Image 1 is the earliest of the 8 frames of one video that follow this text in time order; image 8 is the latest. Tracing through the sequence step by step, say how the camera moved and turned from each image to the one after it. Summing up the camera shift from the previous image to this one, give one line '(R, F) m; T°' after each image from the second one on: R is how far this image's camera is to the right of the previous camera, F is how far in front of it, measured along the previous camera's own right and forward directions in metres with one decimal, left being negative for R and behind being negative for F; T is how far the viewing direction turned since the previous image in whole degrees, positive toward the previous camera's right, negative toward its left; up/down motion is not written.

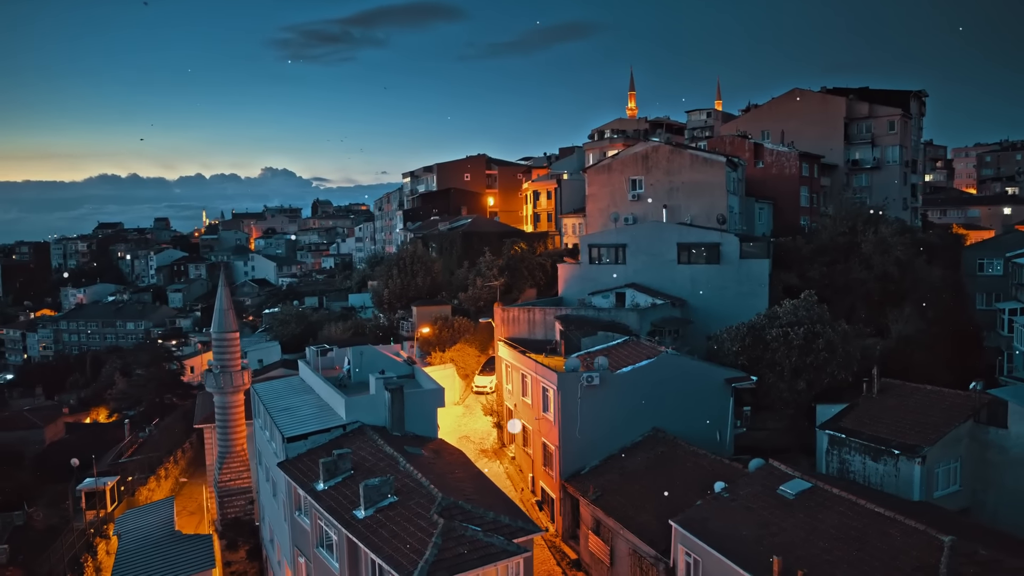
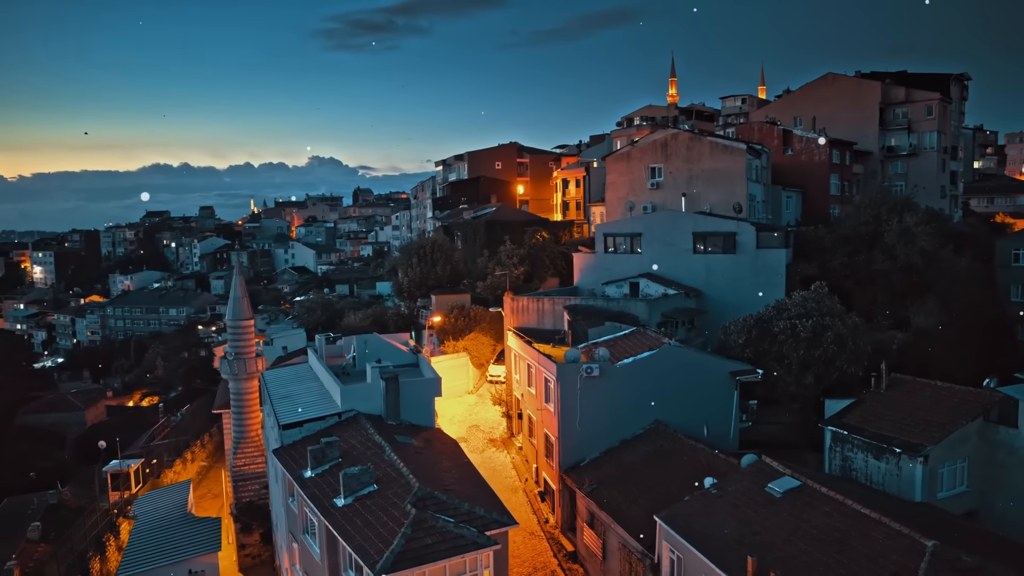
(+0.8, +0.2) m; -3°
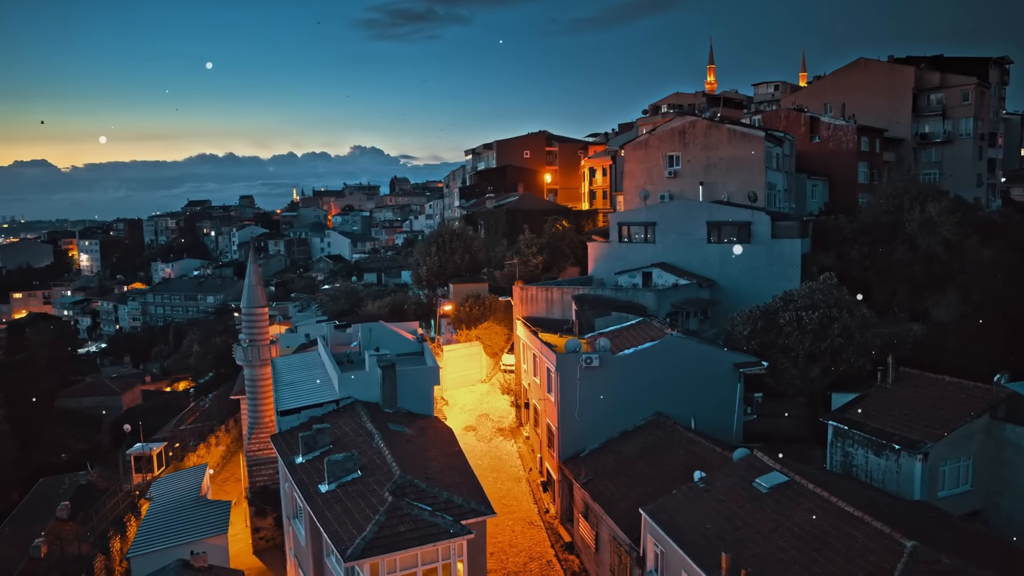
(+0.7, +0.1) m; -3°
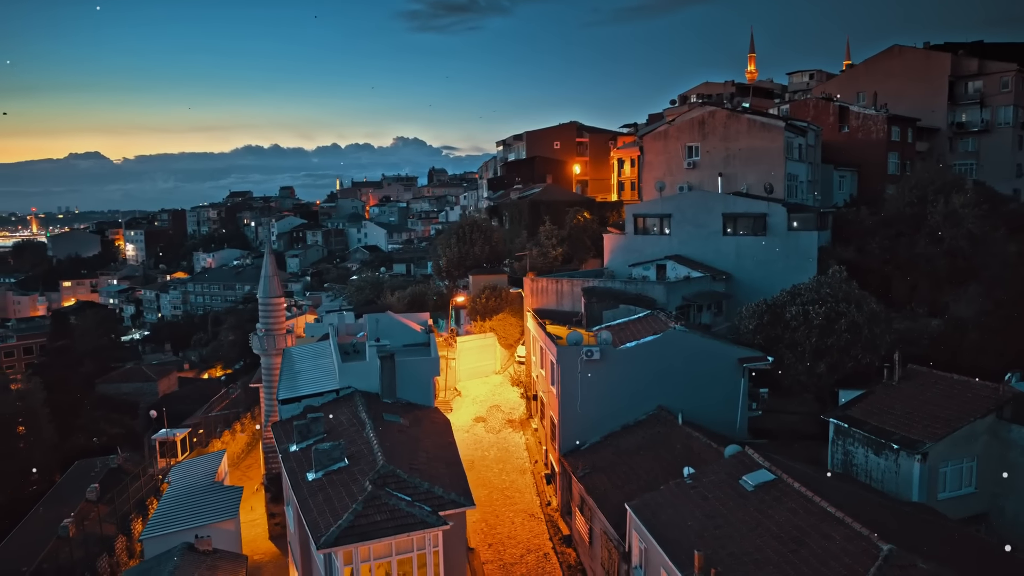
(+0.7, +0.1) m; -3°
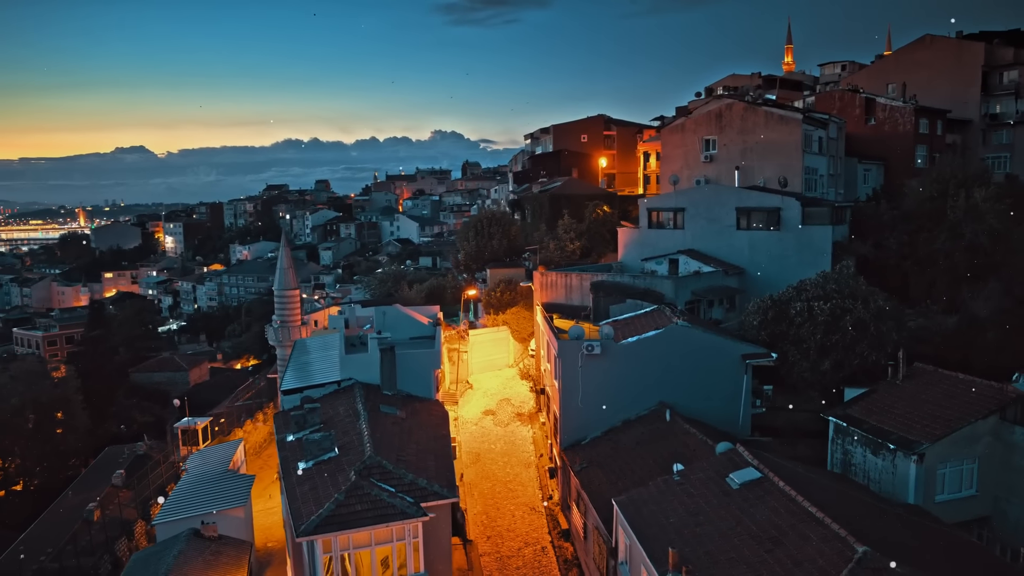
(+0.6, 0.0) m; -2°
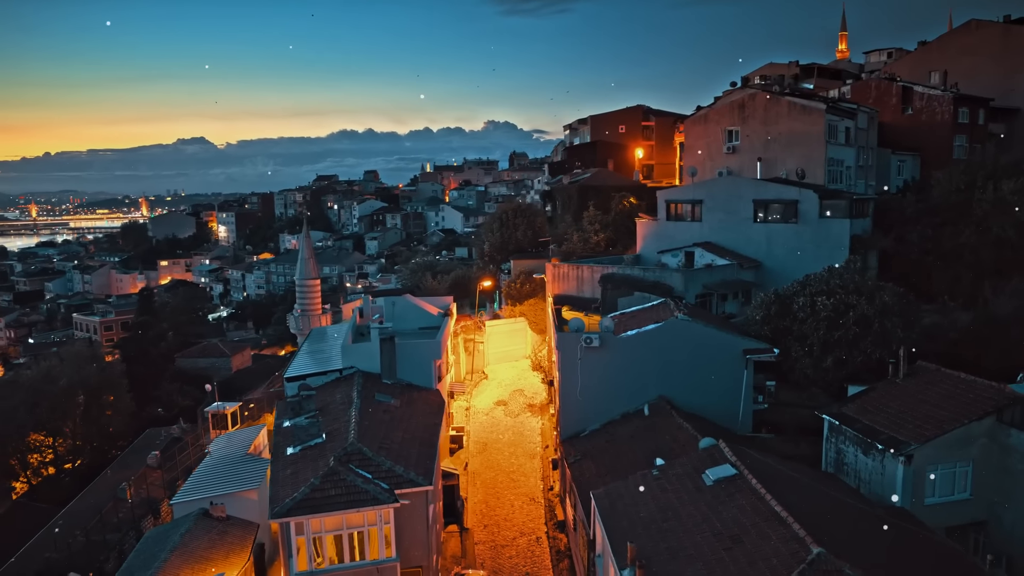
(+0.8, 0.0) m; -3°
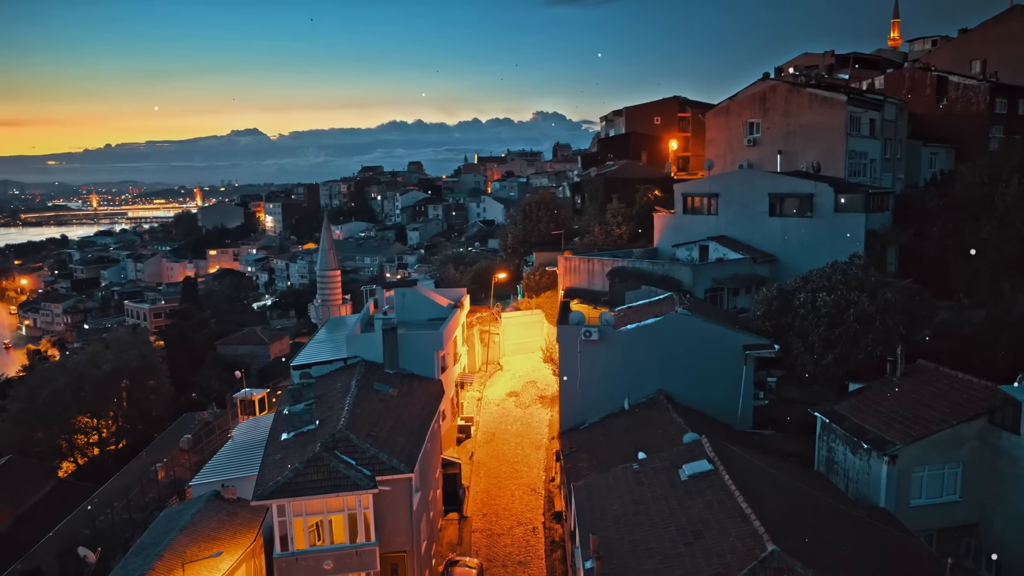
(+0.8, -0.1) m; -3°
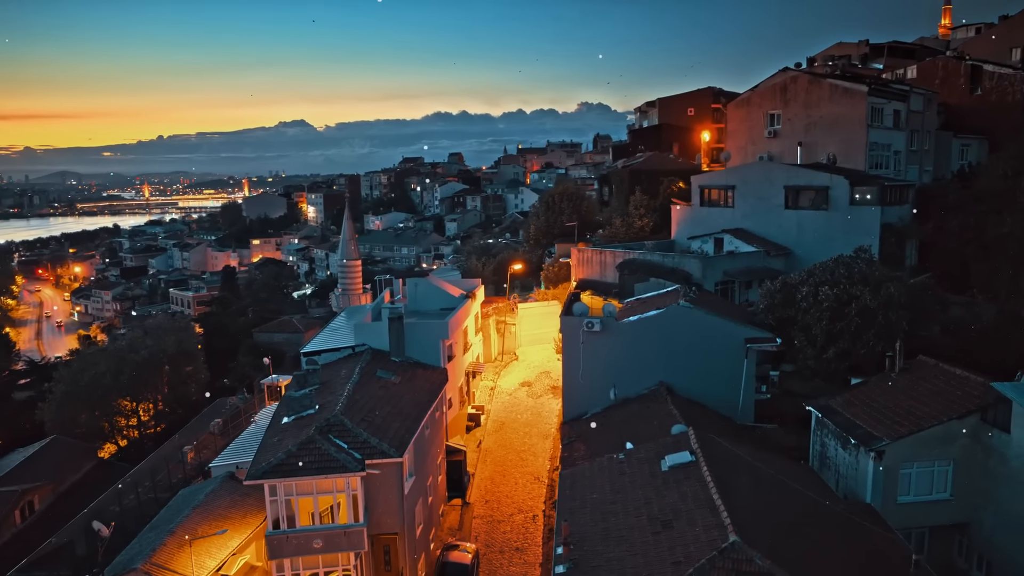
(+0.6, -0.2) m; -3°
